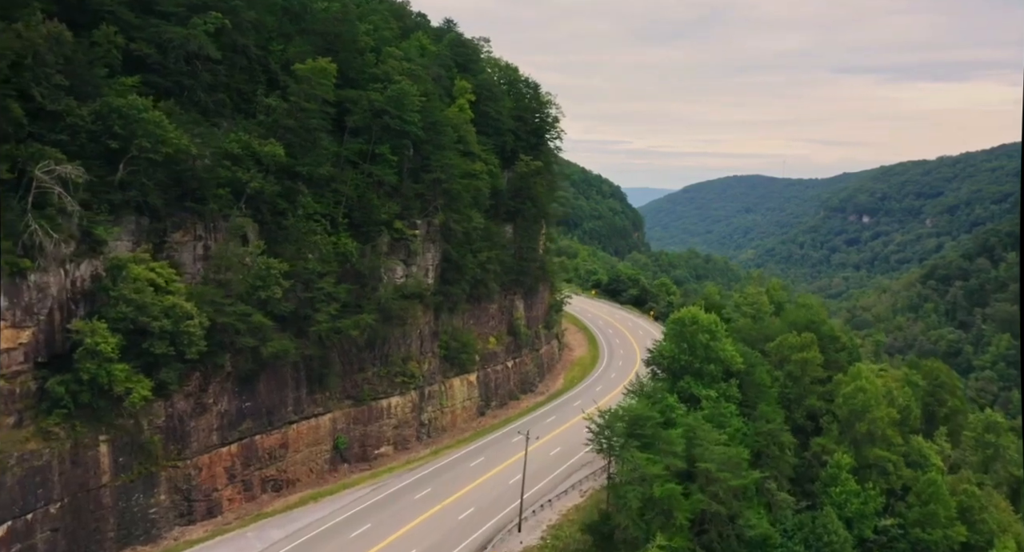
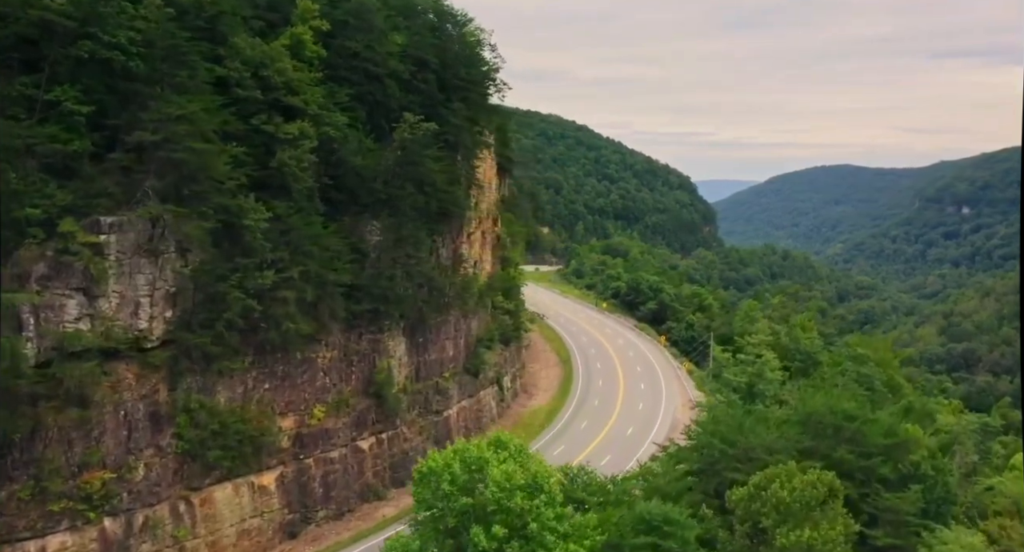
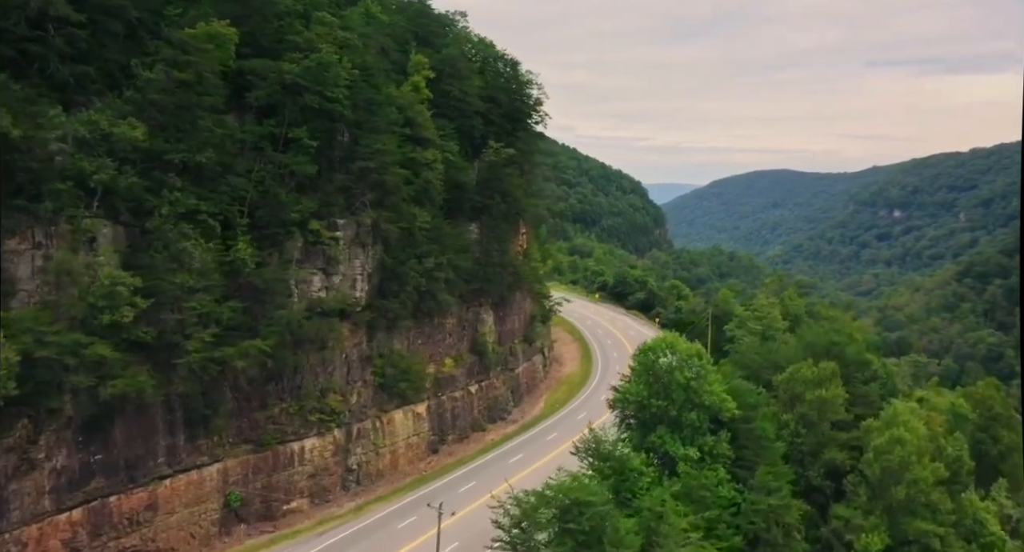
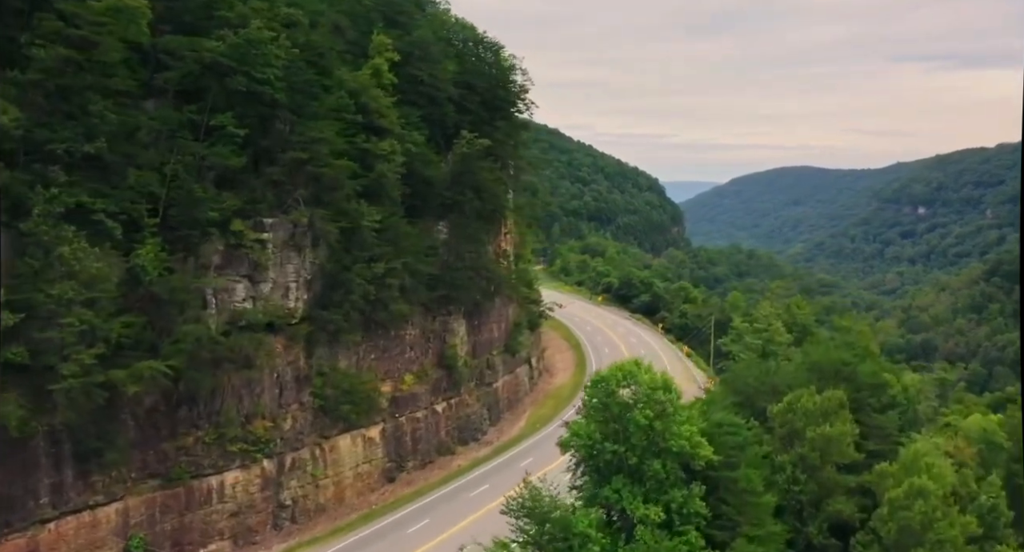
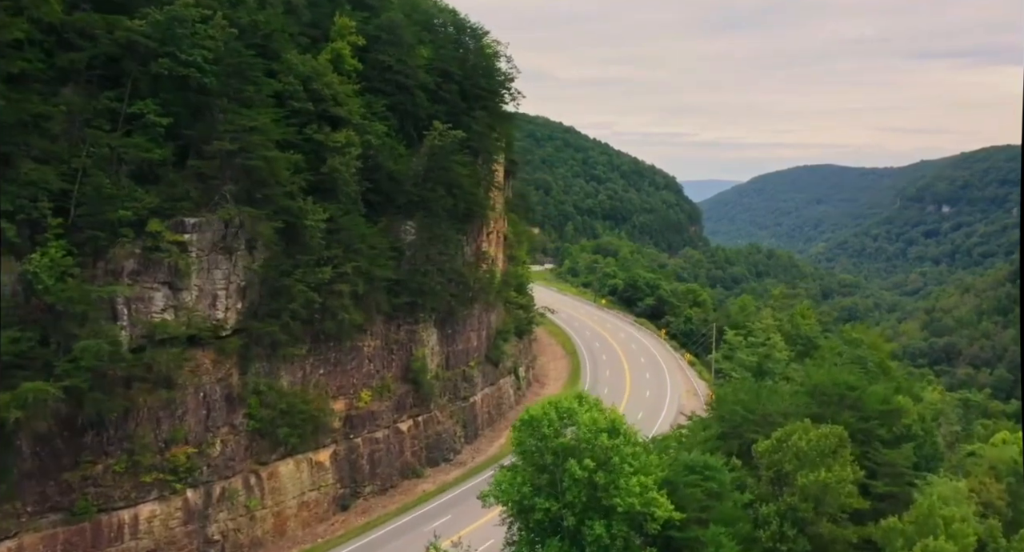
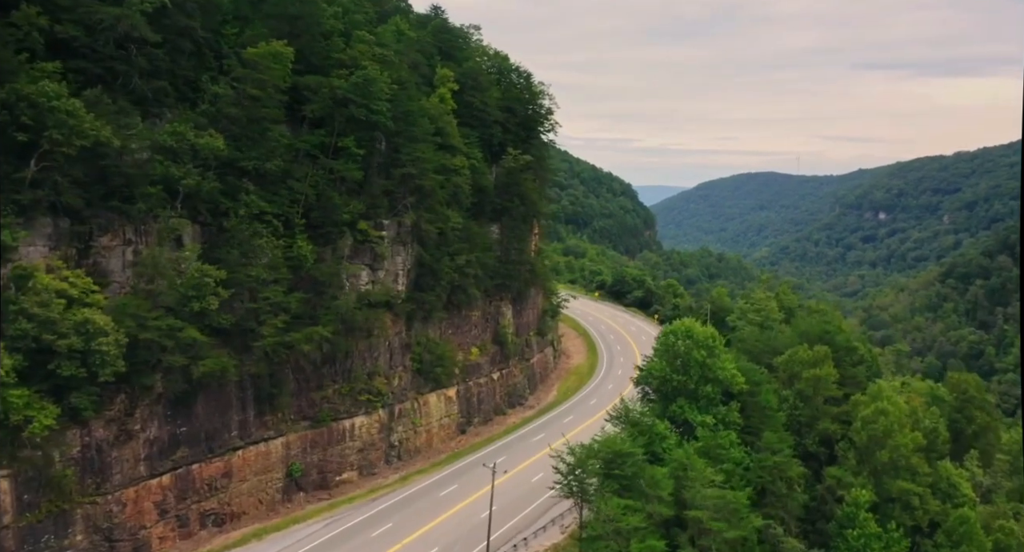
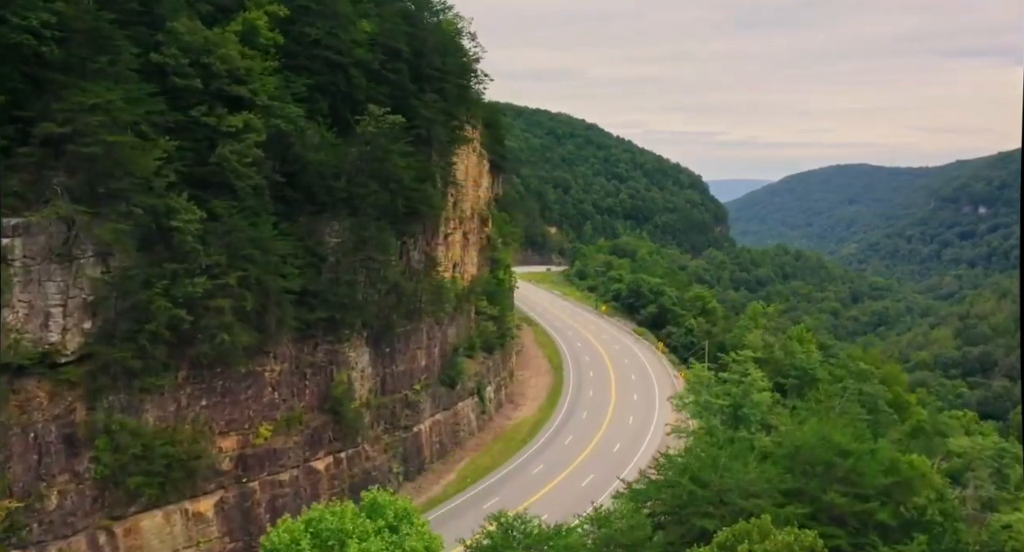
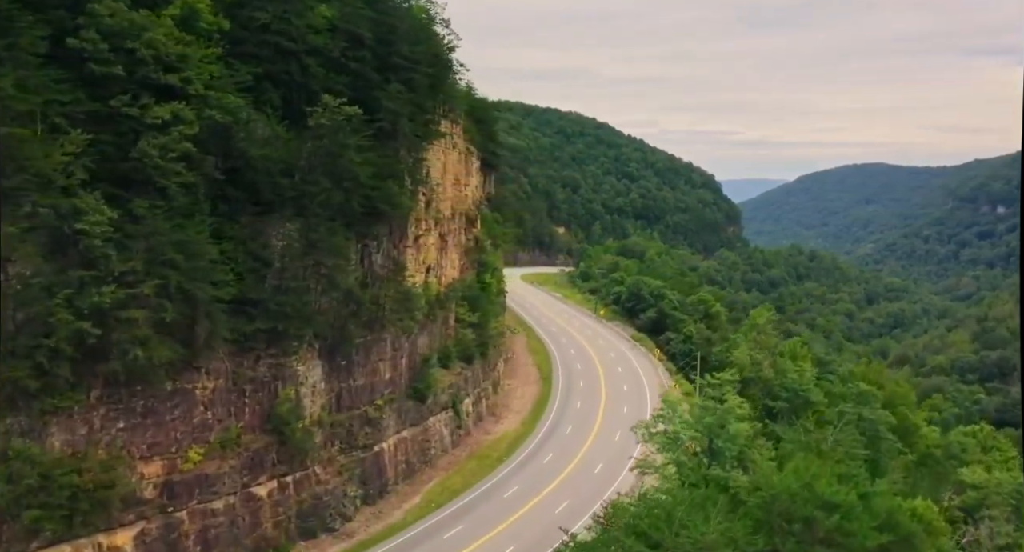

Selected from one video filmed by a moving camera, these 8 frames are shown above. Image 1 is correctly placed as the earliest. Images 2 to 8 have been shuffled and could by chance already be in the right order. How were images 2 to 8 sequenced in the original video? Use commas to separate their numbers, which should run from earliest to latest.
6, 3, 4, 5, 2, 7, 8
